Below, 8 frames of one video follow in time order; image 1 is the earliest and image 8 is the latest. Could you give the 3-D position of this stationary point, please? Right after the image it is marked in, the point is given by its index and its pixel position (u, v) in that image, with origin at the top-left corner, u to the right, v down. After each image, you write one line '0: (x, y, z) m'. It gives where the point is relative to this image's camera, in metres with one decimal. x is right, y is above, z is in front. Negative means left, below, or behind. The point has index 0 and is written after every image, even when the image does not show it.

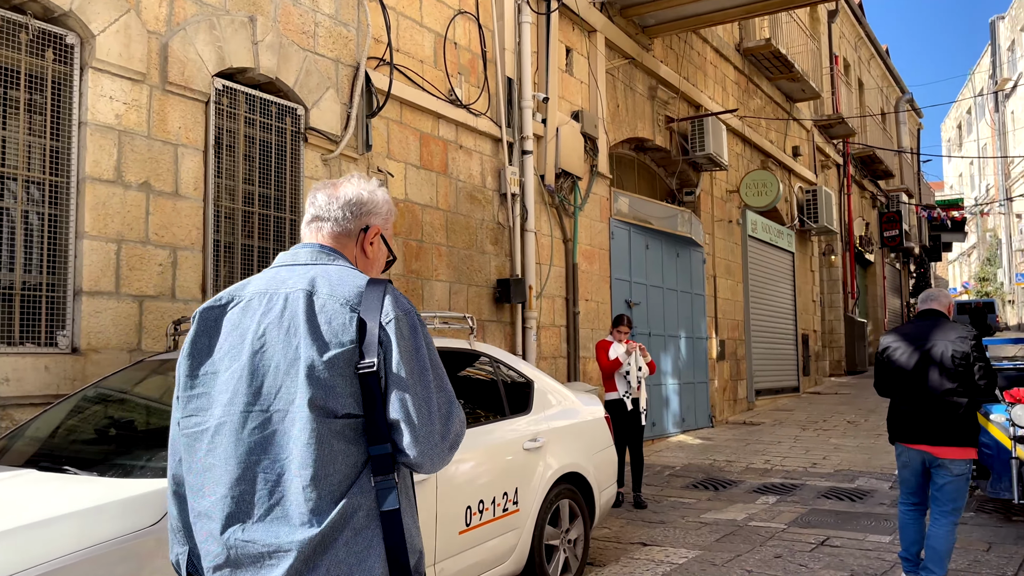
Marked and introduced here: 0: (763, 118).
0: (+4.4, +3.0, +14.2) m
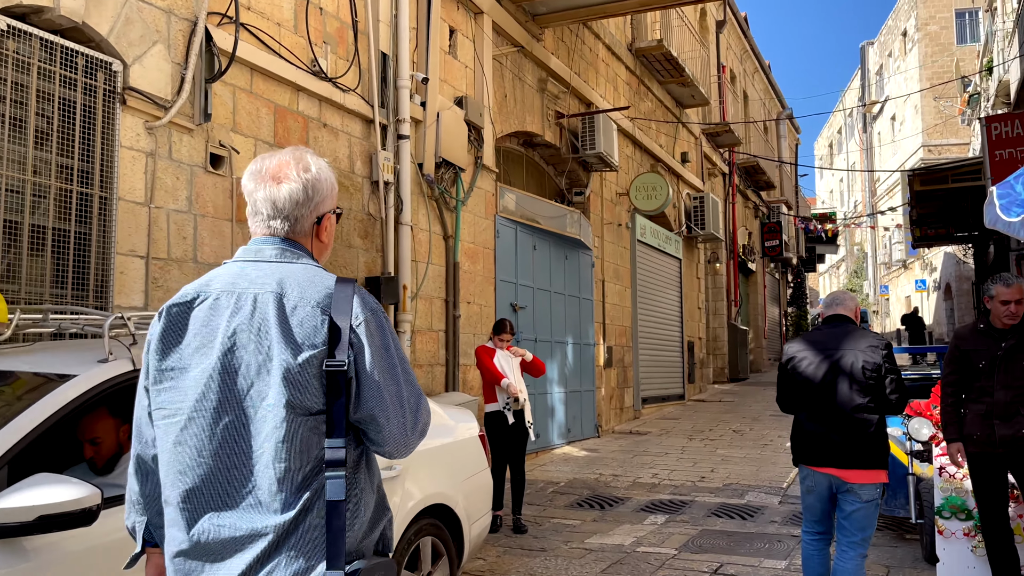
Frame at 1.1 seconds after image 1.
0: (+2.4, +2.9, +14.0) m
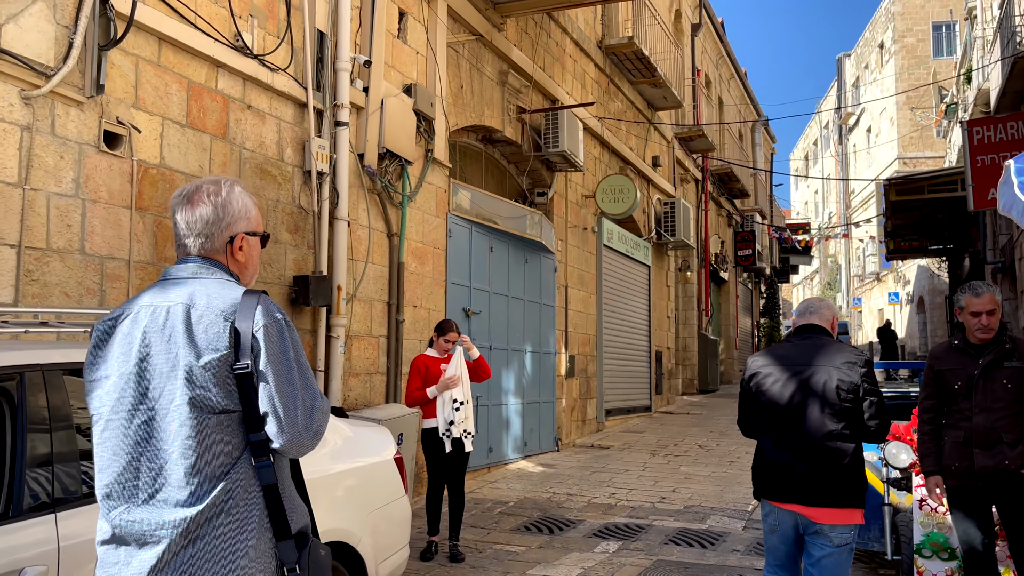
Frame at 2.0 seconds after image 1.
0: (+1.8, +2.7, +13.5) m
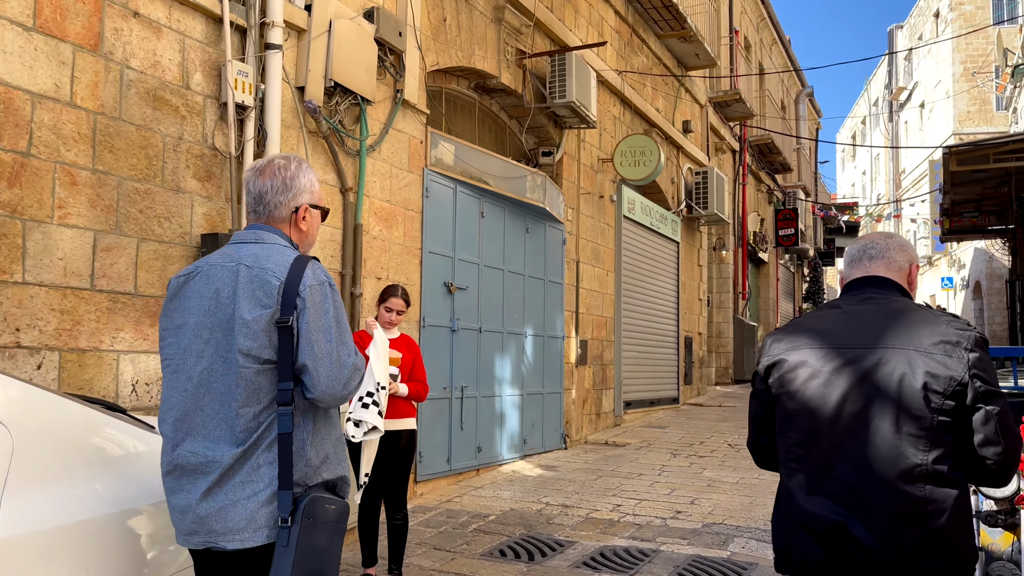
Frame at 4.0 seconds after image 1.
0: (+2.0, +3.1, +12.0) m
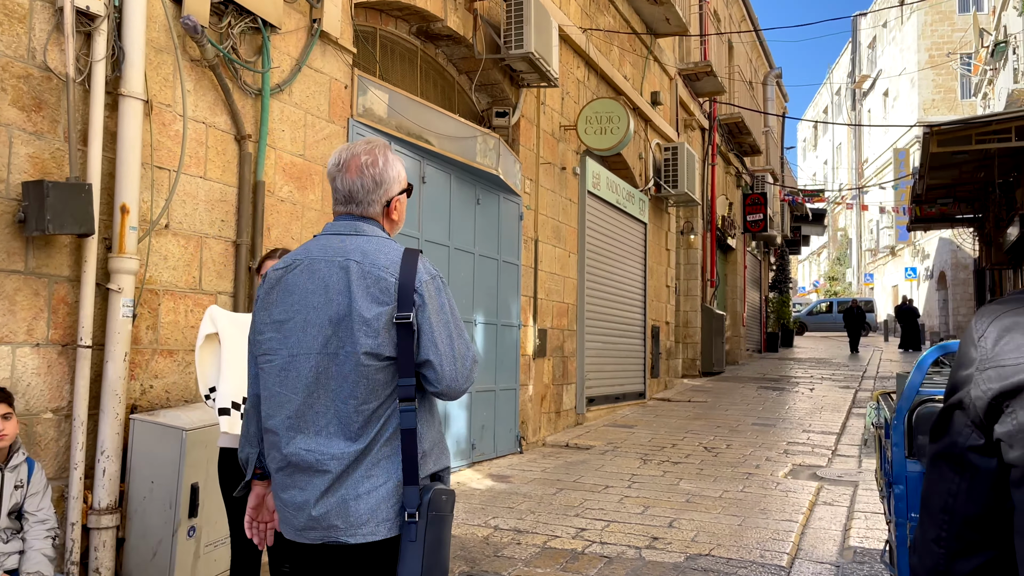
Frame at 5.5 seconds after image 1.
0: (+1.4, +3.3, +10.9) m
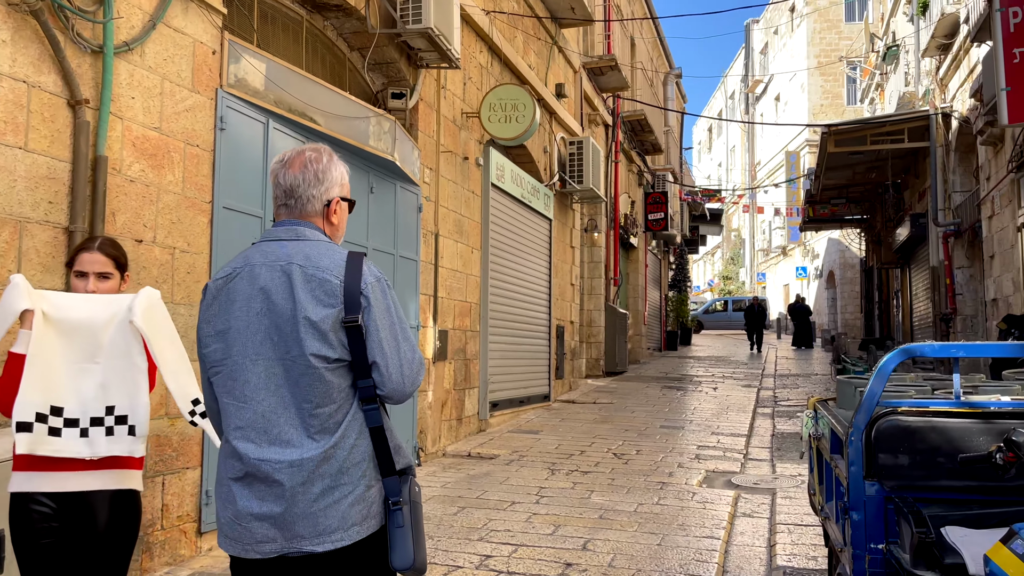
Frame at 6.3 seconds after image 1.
0: (+0.1, +3.3, +10.4) m
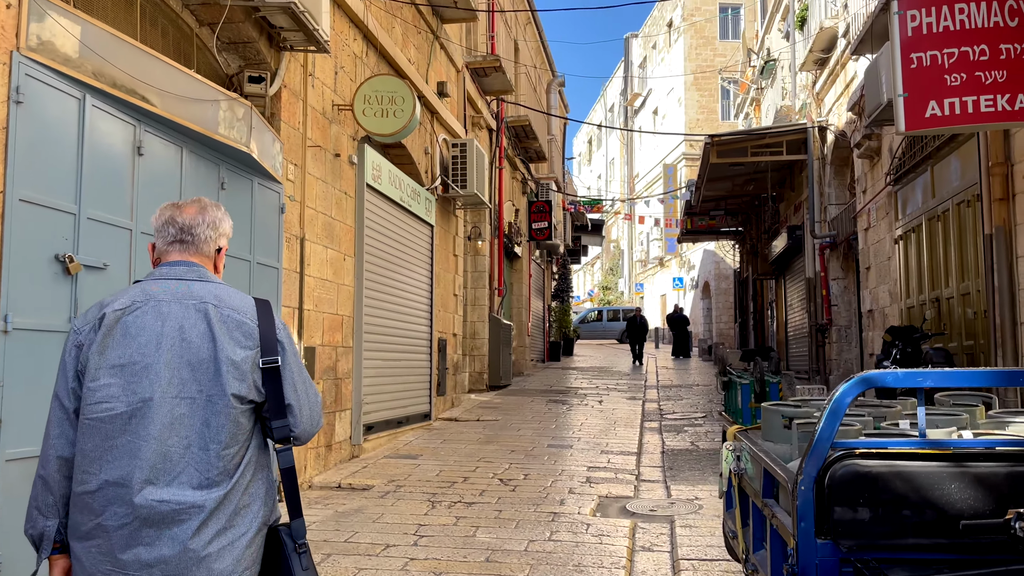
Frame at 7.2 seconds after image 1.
0: (-1.3, +3.2, +9.6) m
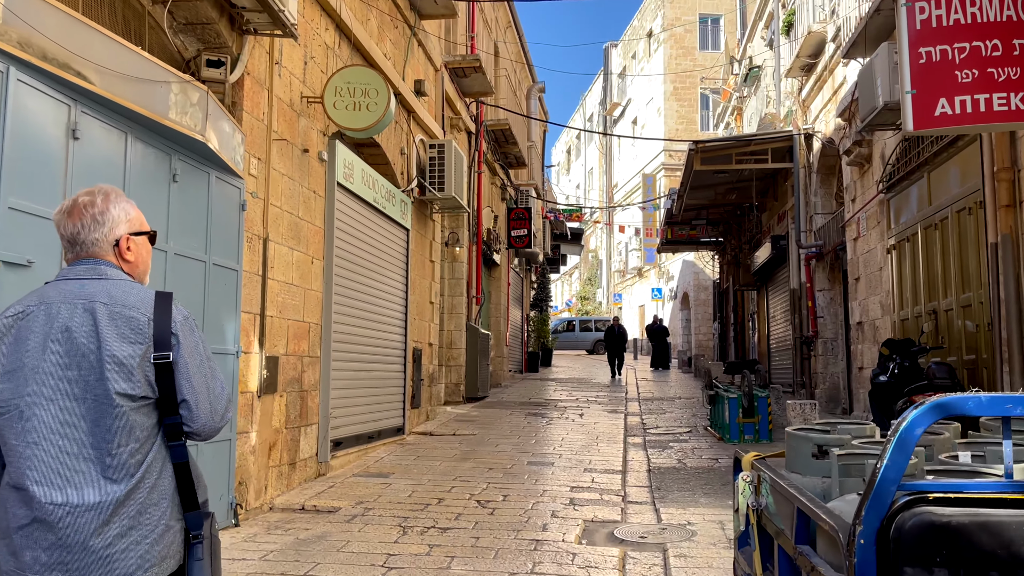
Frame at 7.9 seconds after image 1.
0: (-1.6, +3.1, +9.2) m
